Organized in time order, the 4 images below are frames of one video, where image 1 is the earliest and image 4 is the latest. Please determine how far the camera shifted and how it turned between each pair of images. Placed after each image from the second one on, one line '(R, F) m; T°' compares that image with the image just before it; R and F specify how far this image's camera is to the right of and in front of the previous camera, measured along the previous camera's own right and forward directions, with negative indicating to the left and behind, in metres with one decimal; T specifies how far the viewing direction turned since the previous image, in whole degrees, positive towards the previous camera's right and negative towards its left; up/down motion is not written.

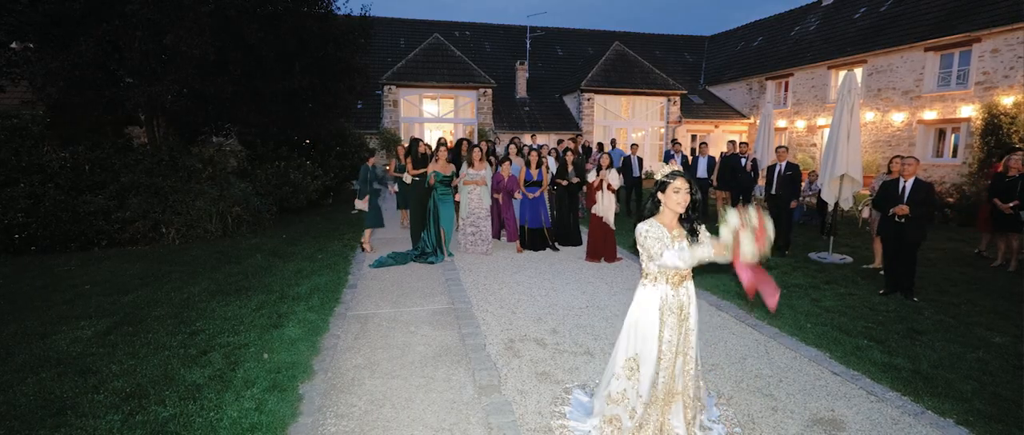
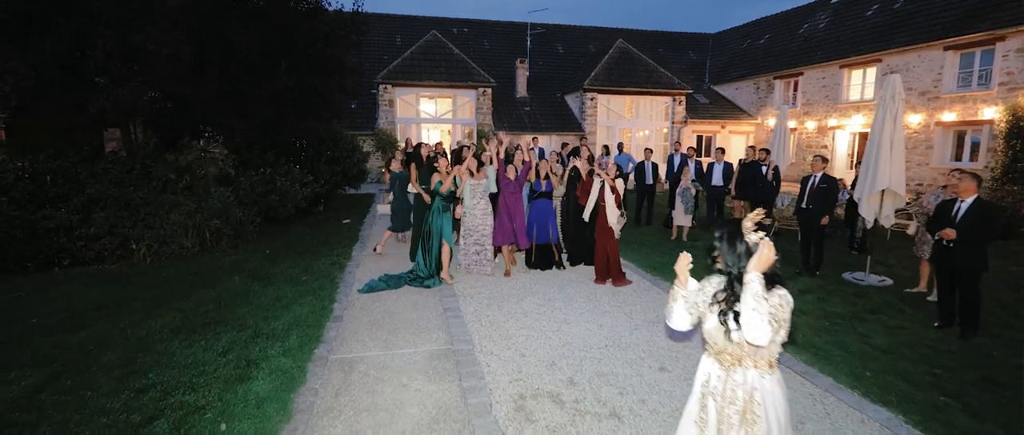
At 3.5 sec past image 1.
(-0.1, +0.8) m; 0°
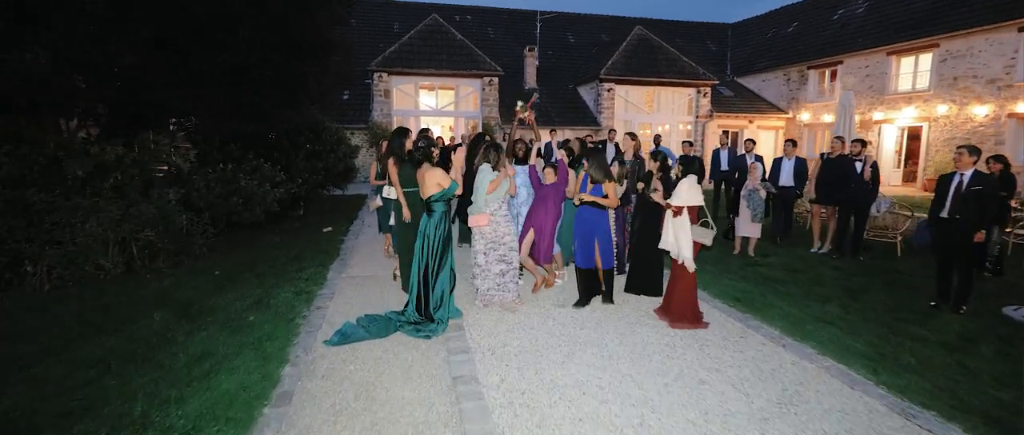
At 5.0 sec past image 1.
(-0.3, +2.1) m; 0°
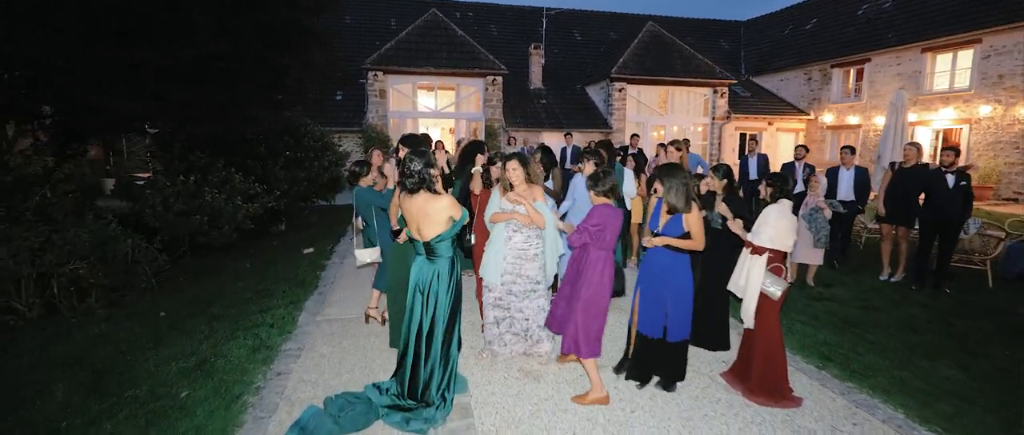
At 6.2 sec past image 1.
(-0.2, +1.3) m; 0°
